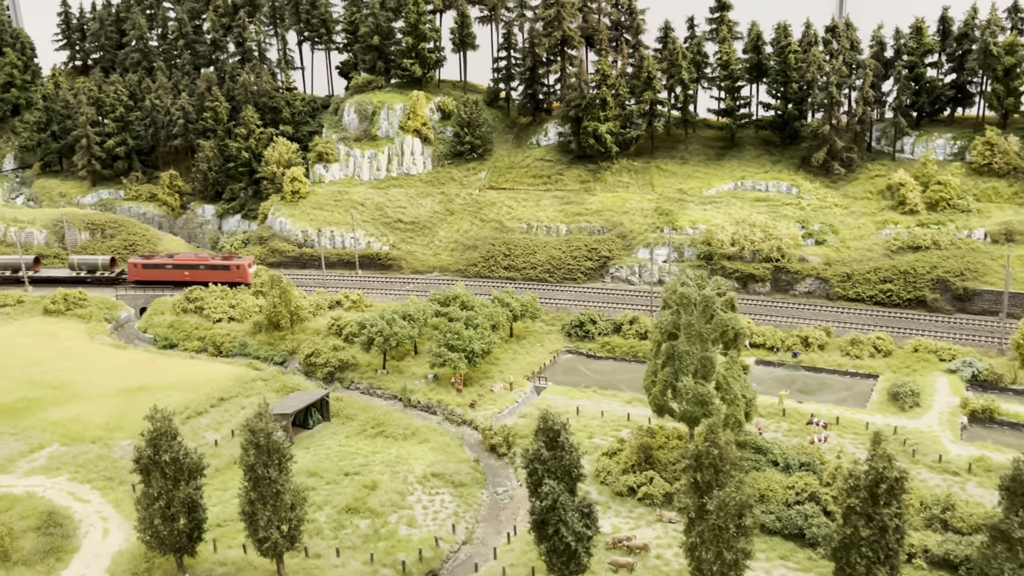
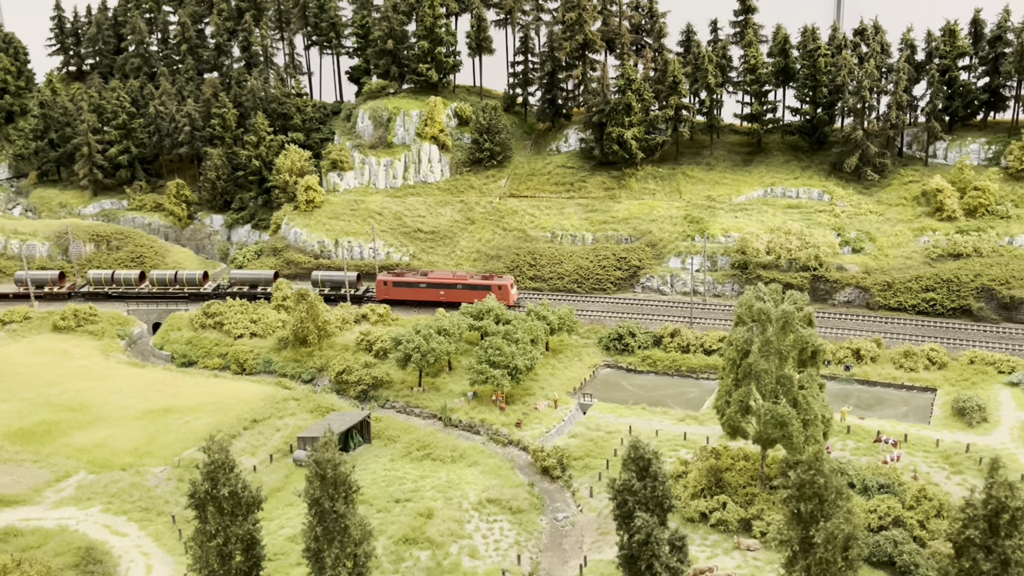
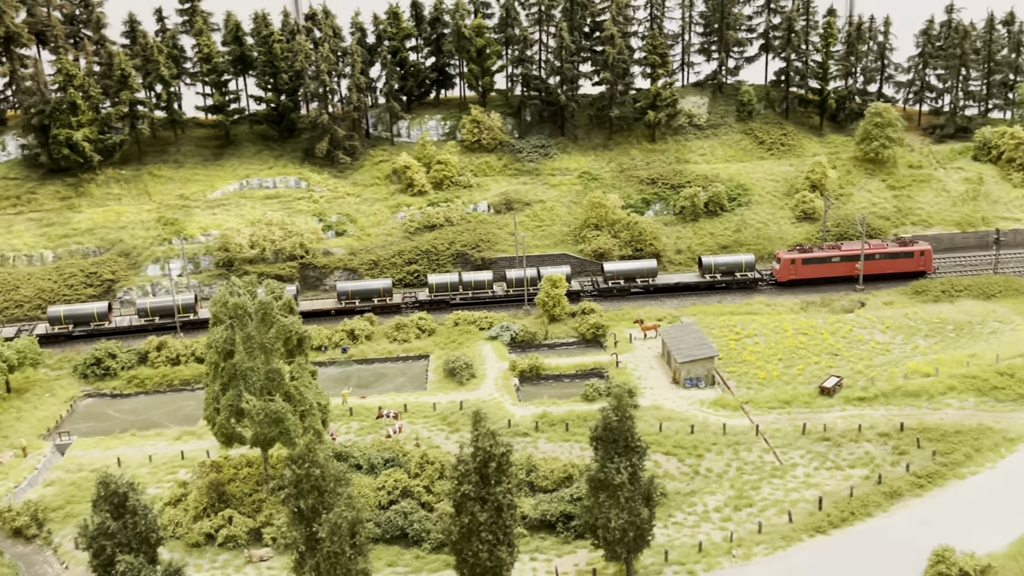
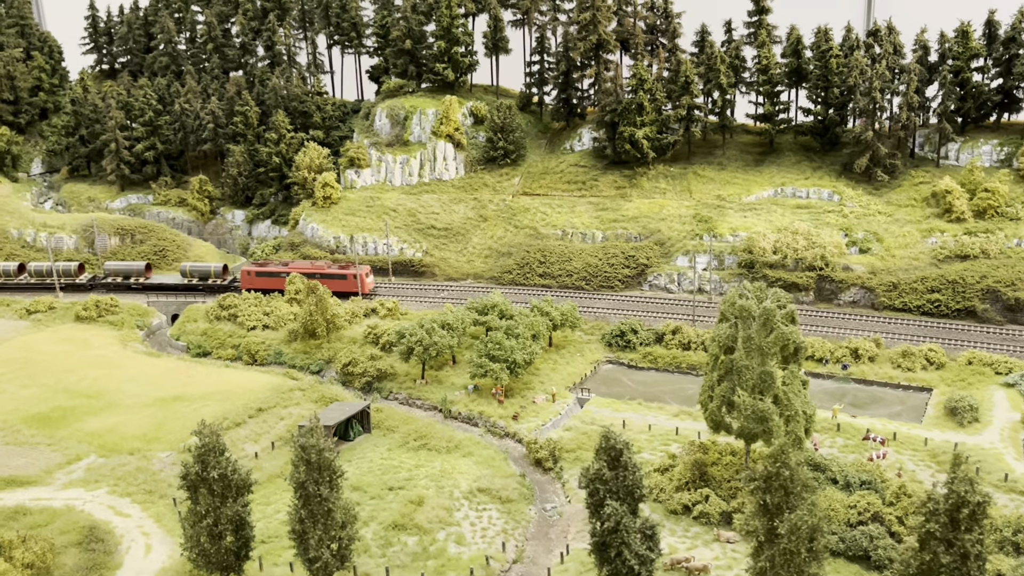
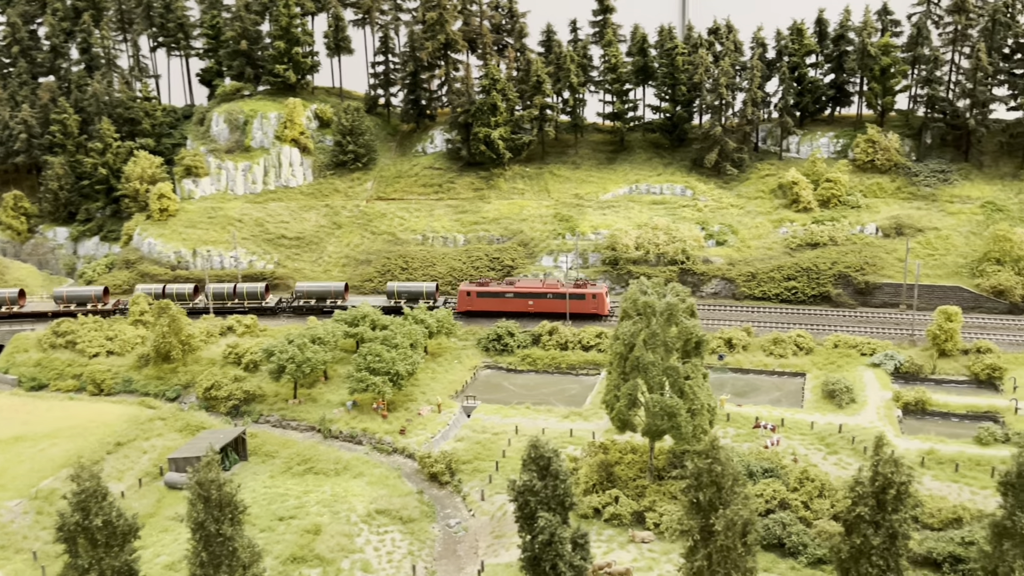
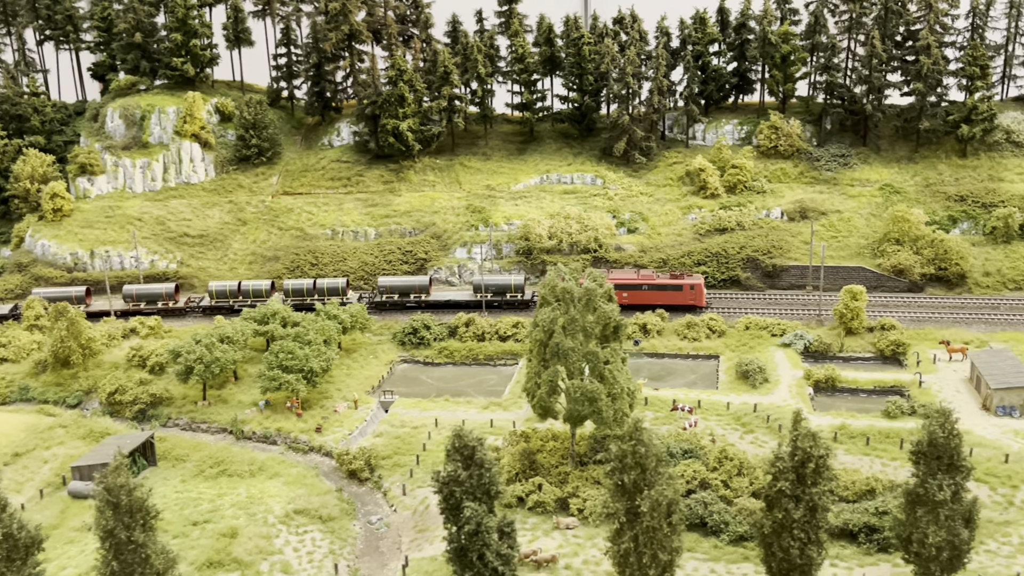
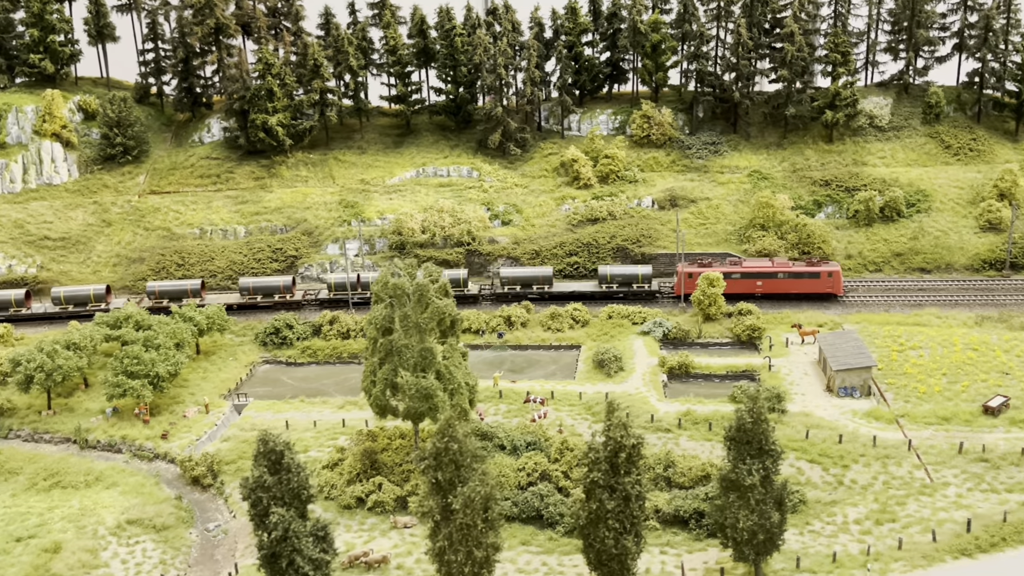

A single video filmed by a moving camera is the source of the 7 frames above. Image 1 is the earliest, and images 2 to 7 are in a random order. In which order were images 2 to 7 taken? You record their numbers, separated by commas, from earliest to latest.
4, 2, 5, 6, 7, 3
